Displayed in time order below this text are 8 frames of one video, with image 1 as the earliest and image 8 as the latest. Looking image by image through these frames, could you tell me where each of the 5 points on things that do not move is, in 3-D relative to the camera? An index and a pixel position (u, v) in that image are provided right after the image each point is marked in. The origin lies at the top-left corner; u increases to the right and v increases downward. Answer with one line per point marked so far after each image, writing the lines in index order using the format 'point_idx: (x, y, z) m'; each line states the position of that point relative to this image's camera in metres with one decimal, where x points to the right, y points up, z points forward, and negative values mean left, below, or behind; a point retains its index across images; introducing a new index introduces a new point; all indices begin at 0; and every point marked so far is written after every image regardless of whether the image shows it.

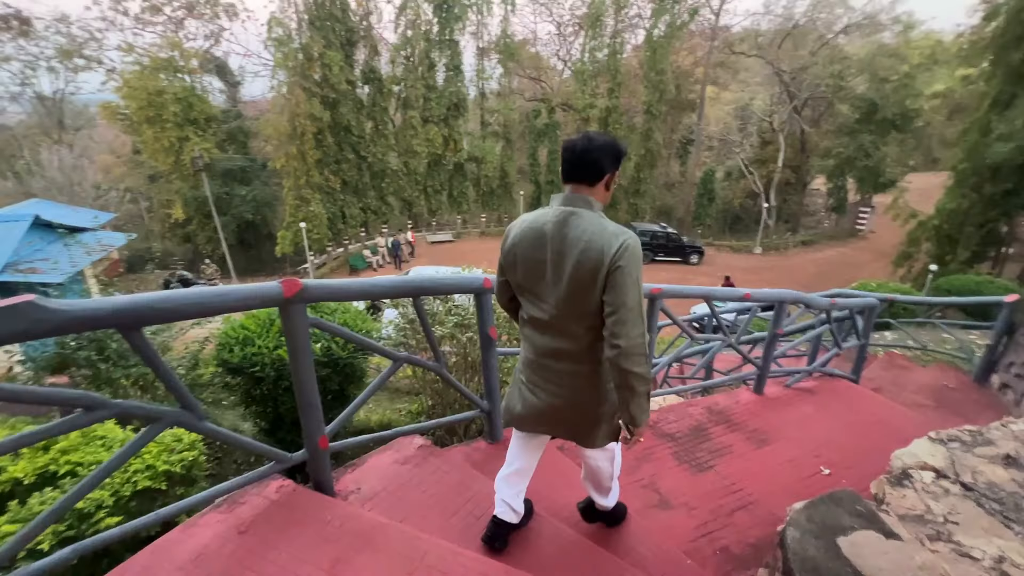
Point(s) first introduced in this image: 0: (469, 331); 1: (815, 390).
0: (-0.3, -0.3, +3.4) m
1: (+2.5, -0.8, +3.9) m
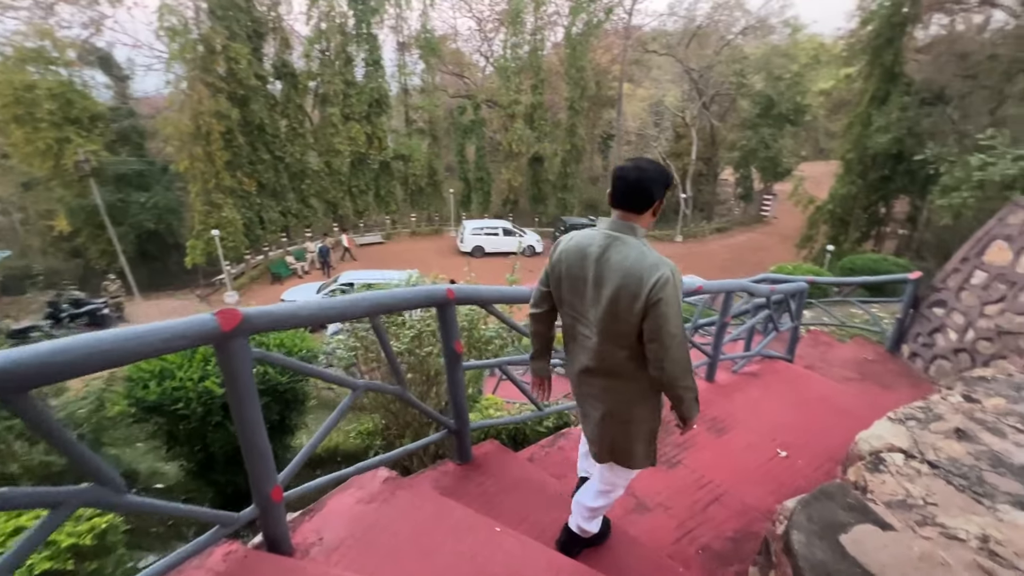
0: (-0.6, -0.4, +3.1) m
1: (+2.2, -0.7, +4.1) m
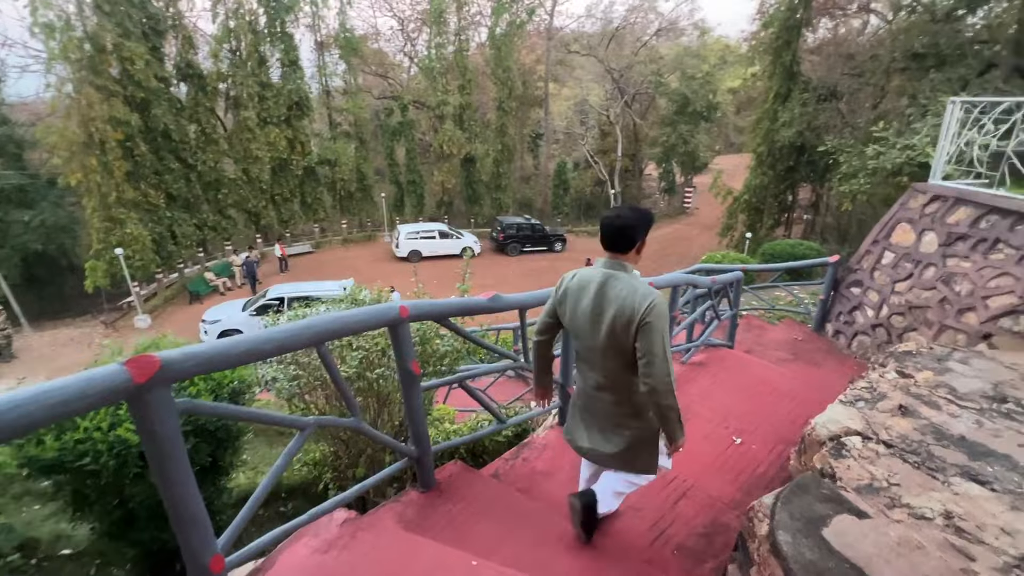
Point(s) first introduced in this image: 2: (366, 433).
0: (-0.9, -0.5, +2.9) m
1: (+1.8, -0.7, +4.2) m
2: (-0.6, -0.6, +1.9) m
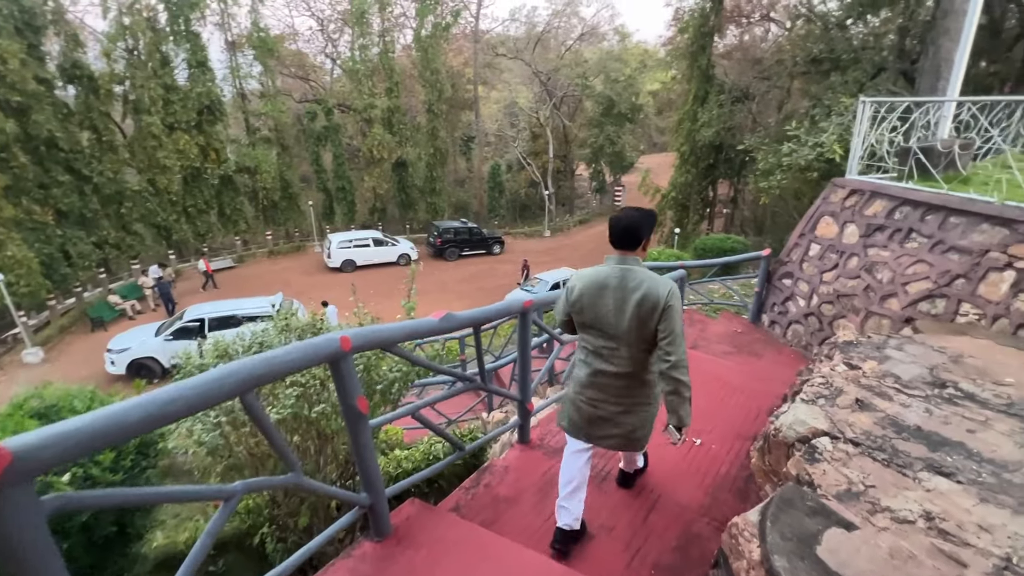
0: (-1.1, -0.6, +2.6) m
1: (+1.3, -0.7, +4.2) m
2: (-0.7, -0.7, +1.6) m
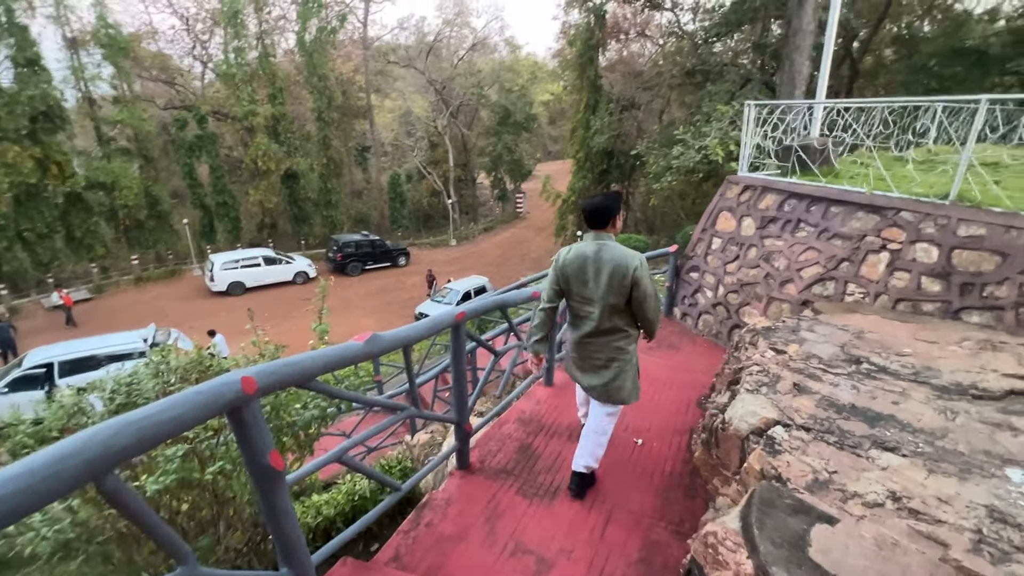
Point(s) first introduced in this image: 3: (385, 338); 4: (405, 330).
0: (-1.4, -0.7, +2.1) m
1: (+0.7, -0.7, +4.2) m
2: (-0.8, -0.8, +1.2) m
3: (-0.5, -0.2, +1.9) m
4: (-0.5, -0.2, +2.0) m
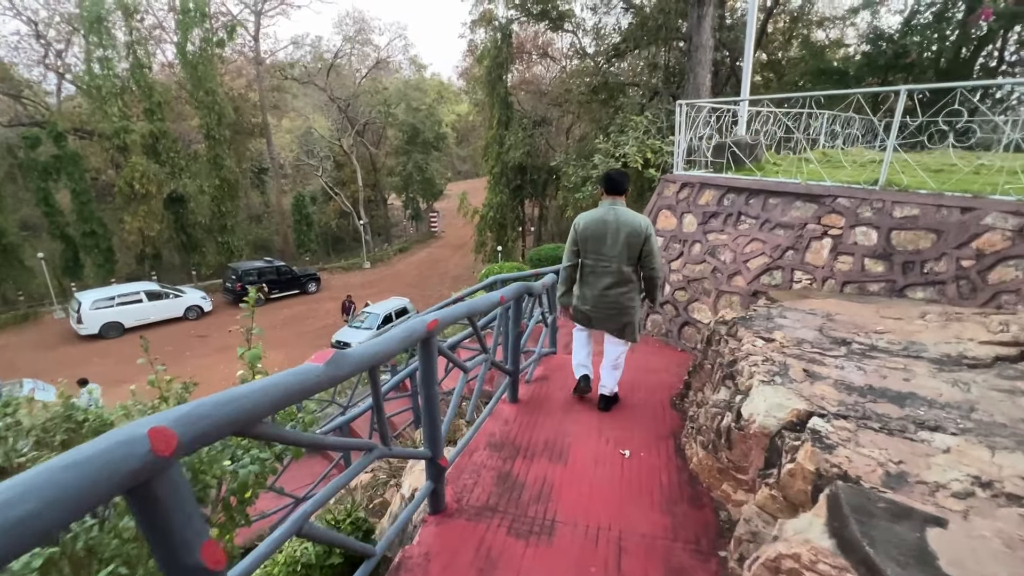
0: (-1.4, -0.8, +1.5) m
1: (+0.3, -0.7, +3.9) m
2: (-0.6, -0.8, +0.7) m
3: (-0.5, -0.2, +1.4) m
4: (-0.5, -0.2, +1.6) m
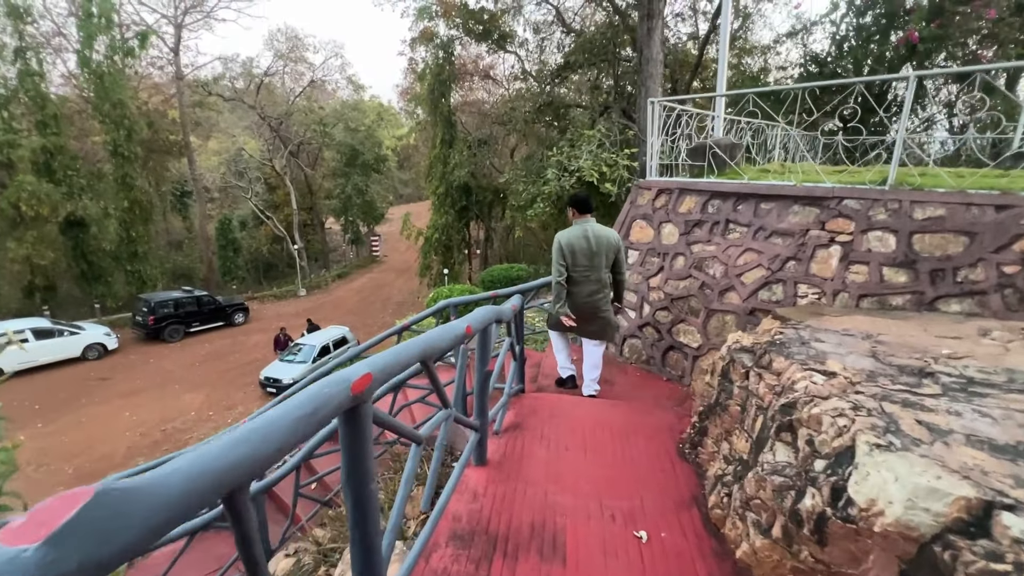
0: (-1.3, -0.9, +0.5) m
1: (+0.1, -0.9, +3.1) m
2: (-0.5, -0.8, -0.1) m
3: (-0.5, -0.3, +0.6) m
4: (-0.4, -0.3, +0.7) m
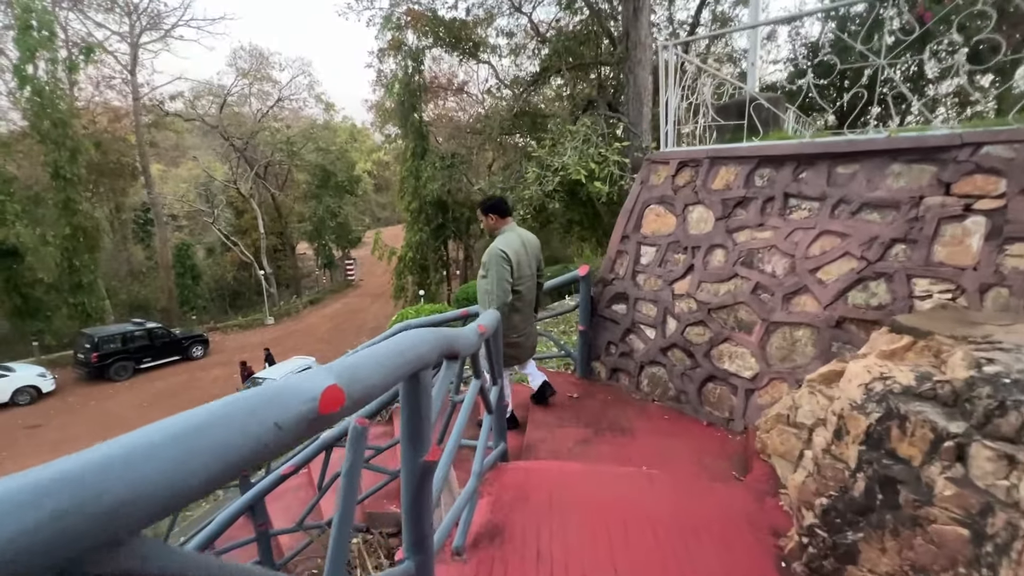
0: (-1.3, -0.9, -0.8) m
1: (0.0, -0.9, +1.9) m
2: (-0.5, -0.7, -1.4) m
3: (-0.5, -0.2, -0.6) m
4: (-0.5, -0.2, -0.5) m
